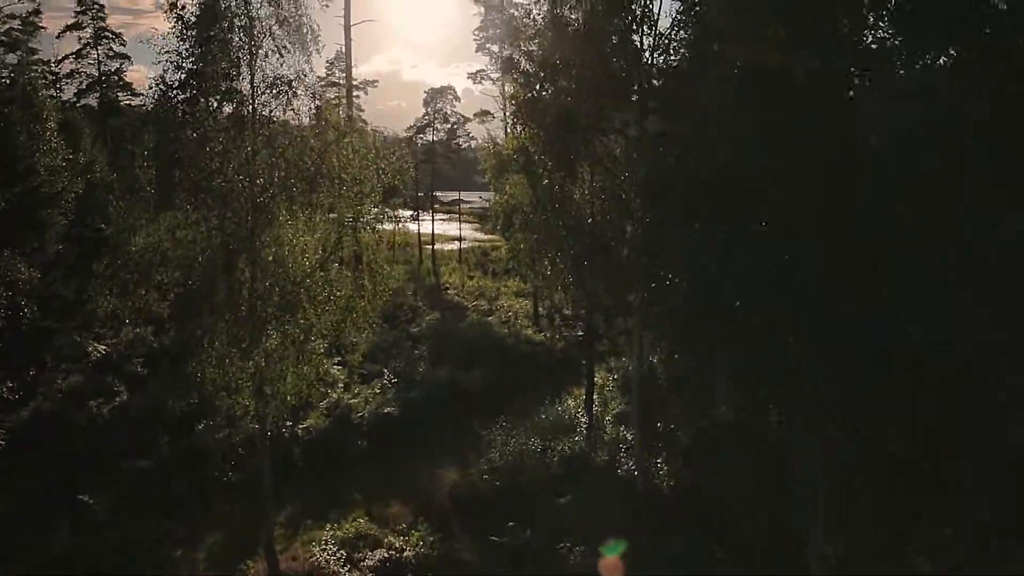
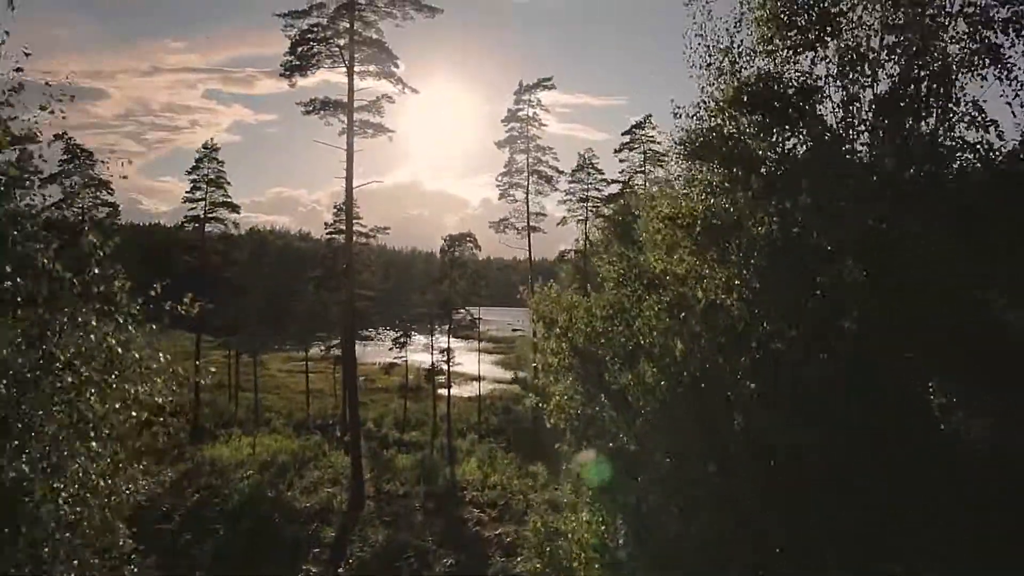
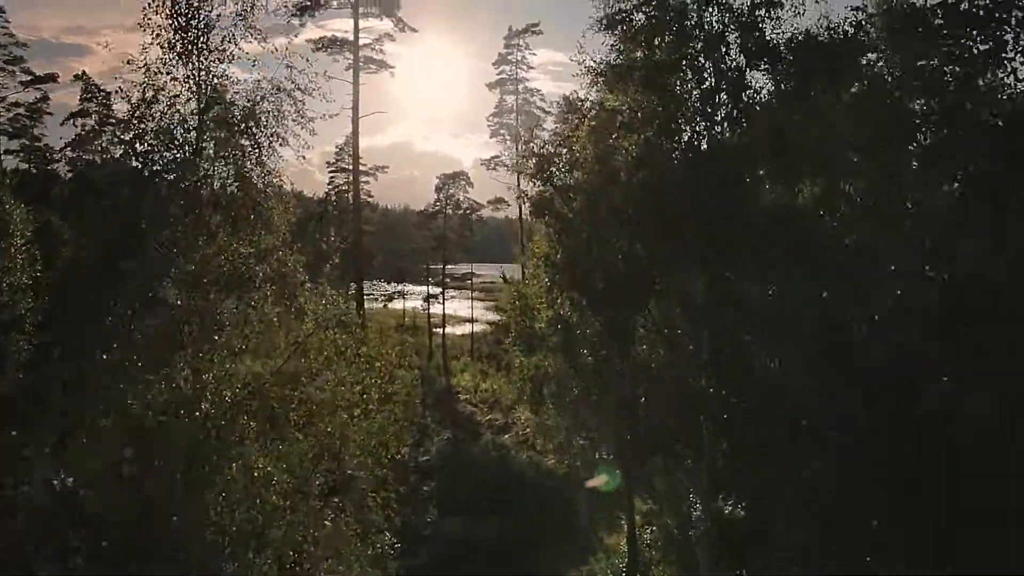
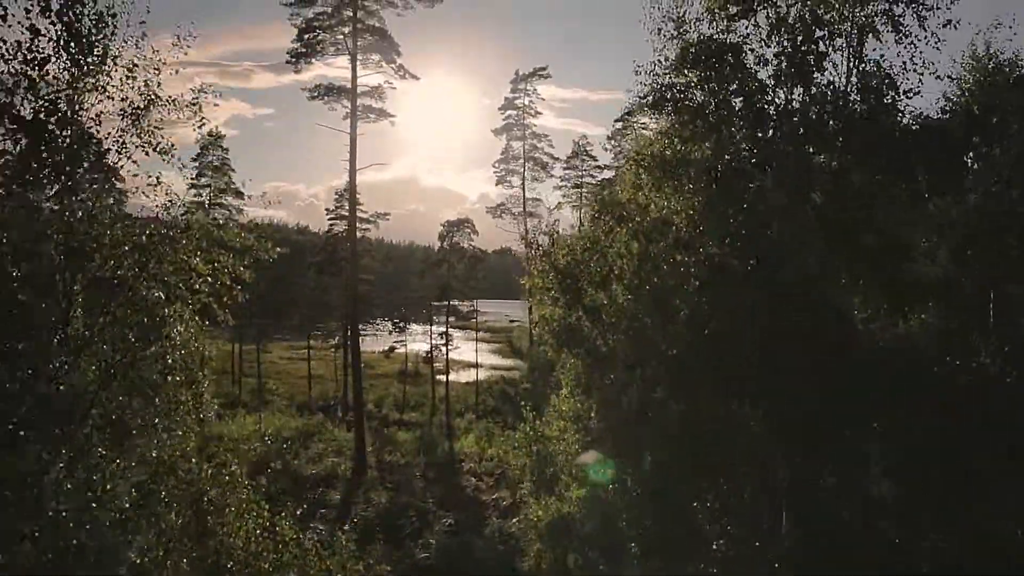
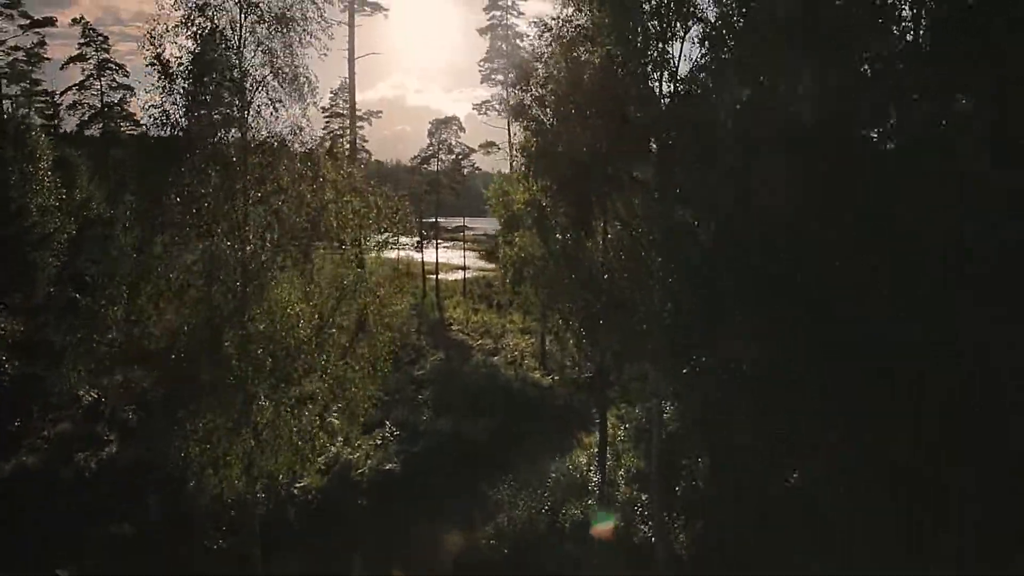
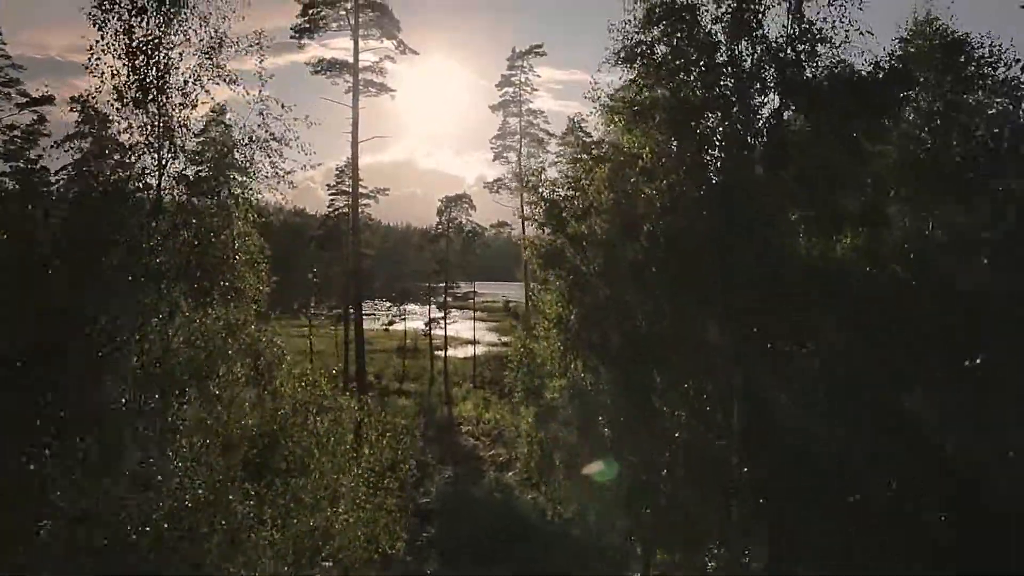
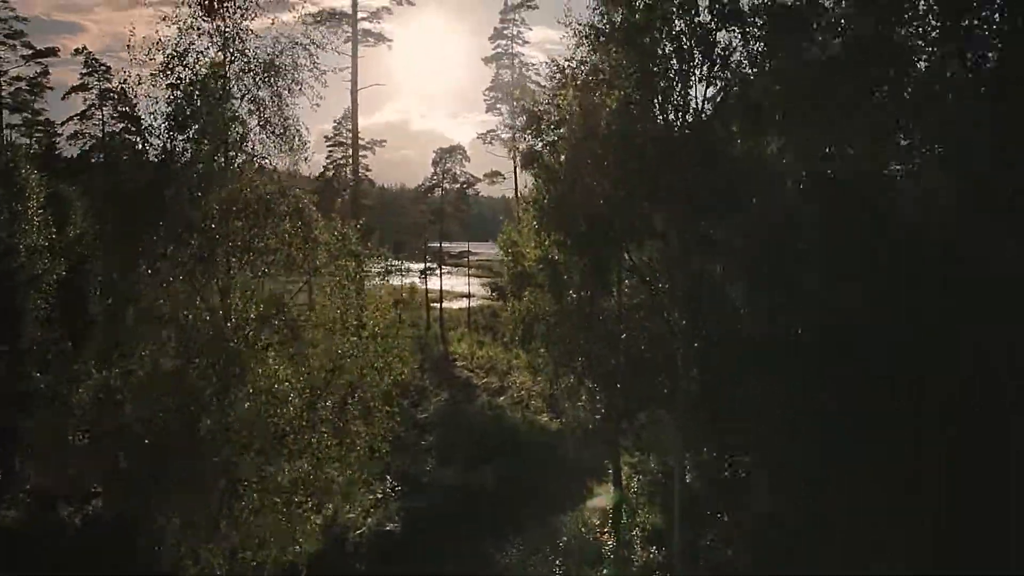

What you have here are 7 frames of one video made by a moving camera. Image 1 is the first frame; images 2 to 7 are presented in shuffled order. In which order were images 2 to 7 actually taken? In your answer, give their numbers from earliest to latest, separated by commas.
5, 7, 3, 6, 4, 2
